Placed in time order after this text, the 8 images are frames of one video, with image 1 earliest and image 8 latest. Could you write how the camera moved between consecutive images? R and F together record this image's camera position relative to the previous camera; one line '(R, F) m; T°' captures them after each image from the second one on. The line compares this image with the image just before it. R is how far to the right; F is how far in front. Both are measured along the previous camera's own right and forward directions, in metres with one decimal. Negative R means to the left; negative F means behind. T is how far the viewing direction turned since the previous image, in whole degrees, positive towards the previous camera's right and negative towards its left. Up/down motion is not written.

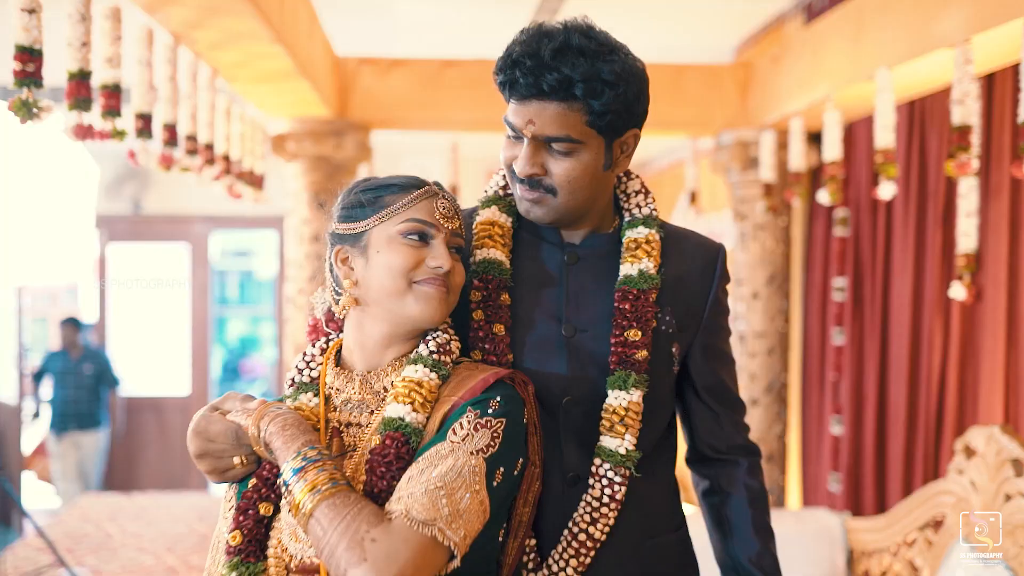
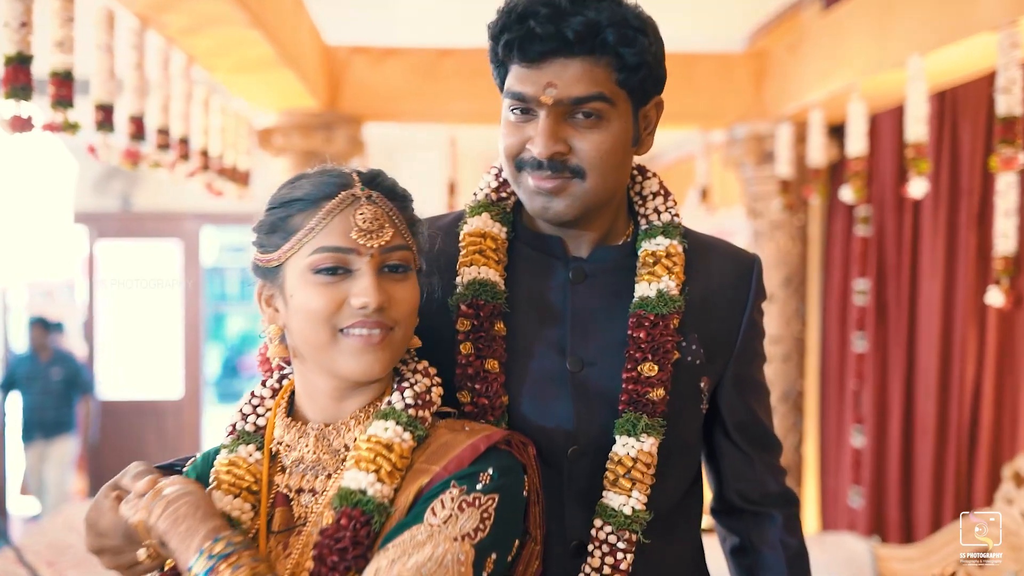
(0.0, +0.2) m; 0°
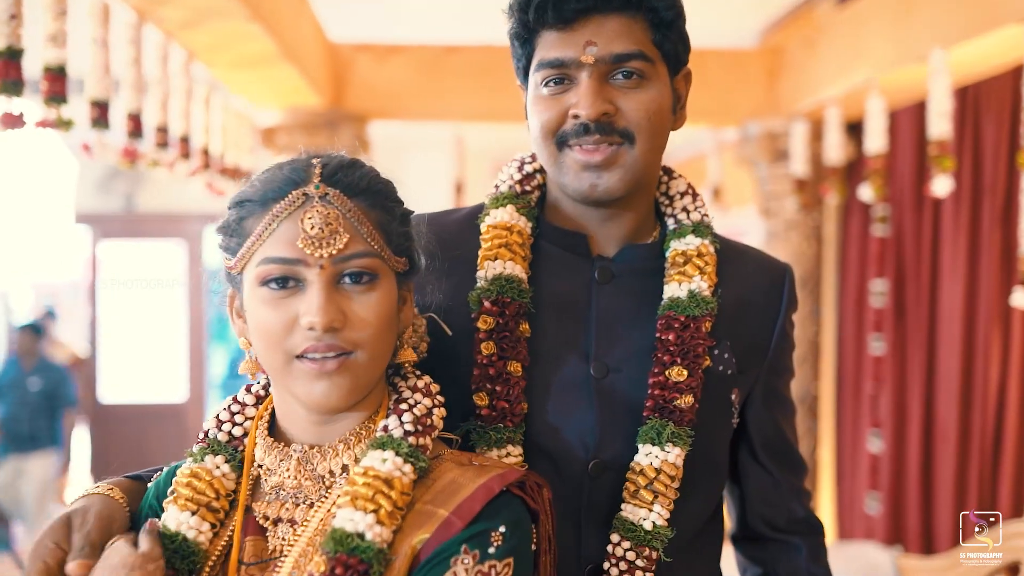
(0.0, +0.1) m; 0°
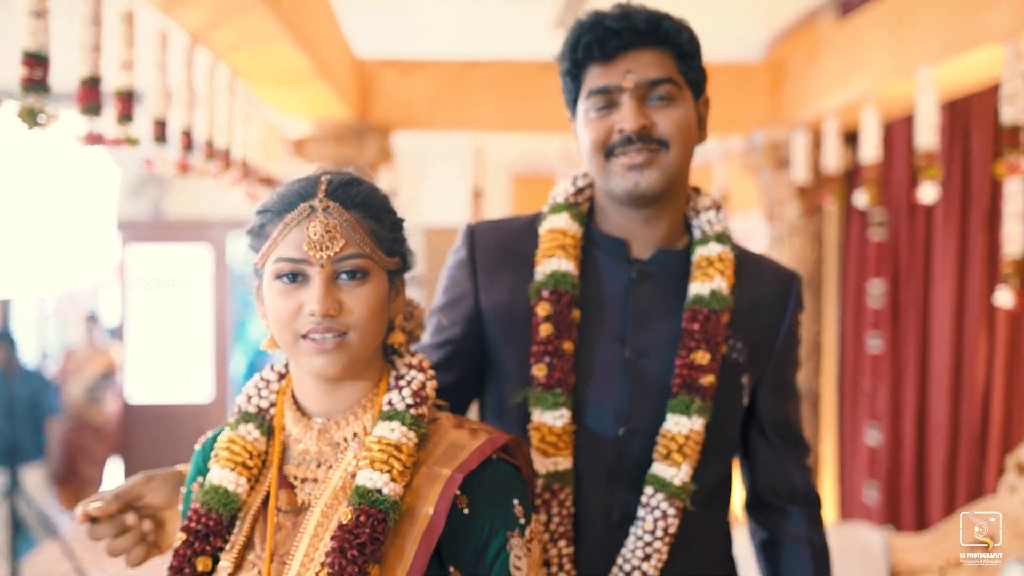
(0.0, -0.2) m; -1°
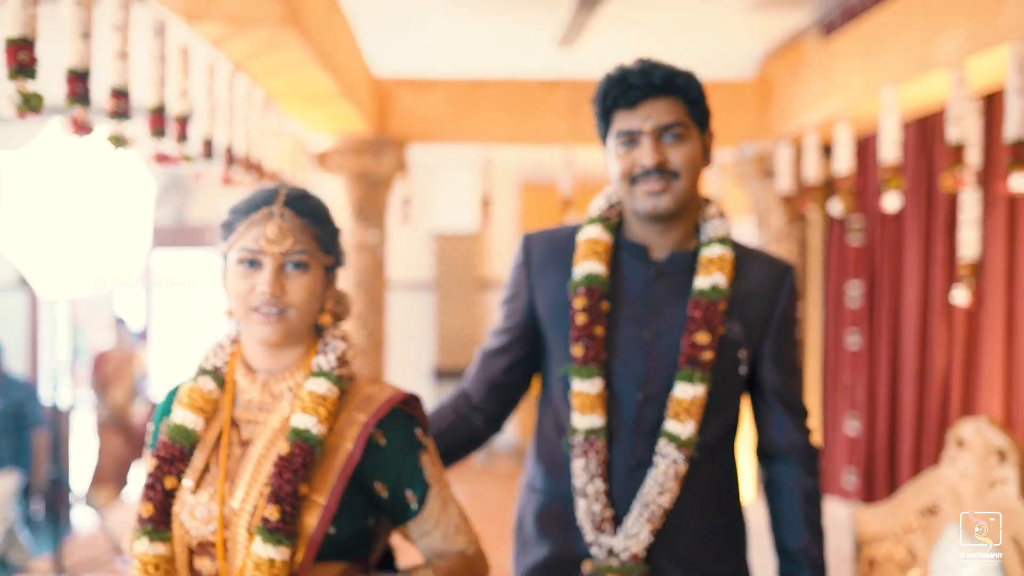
(0.0, -0.3) m; -1°
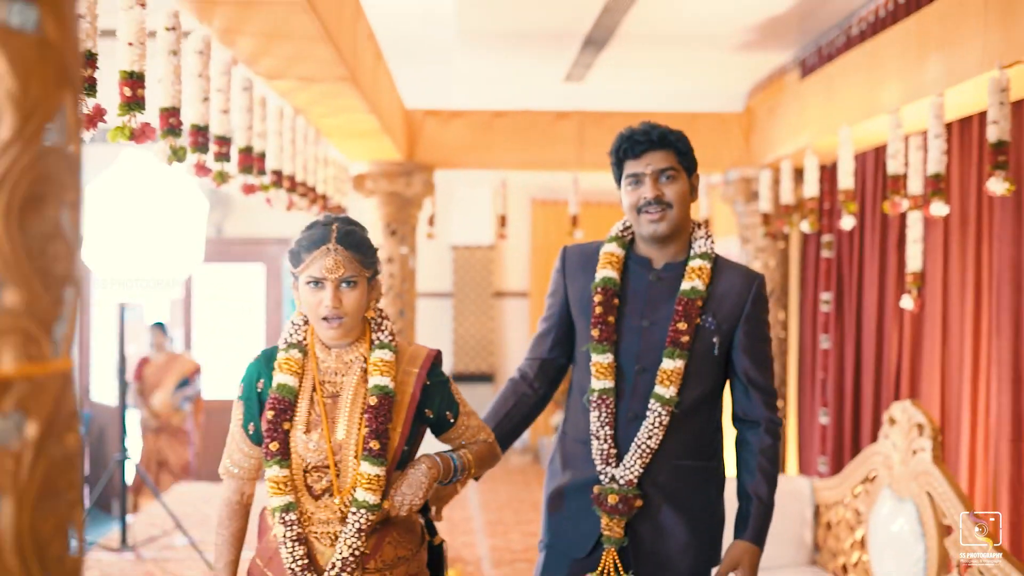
(0.0, -0.6) m; -1°
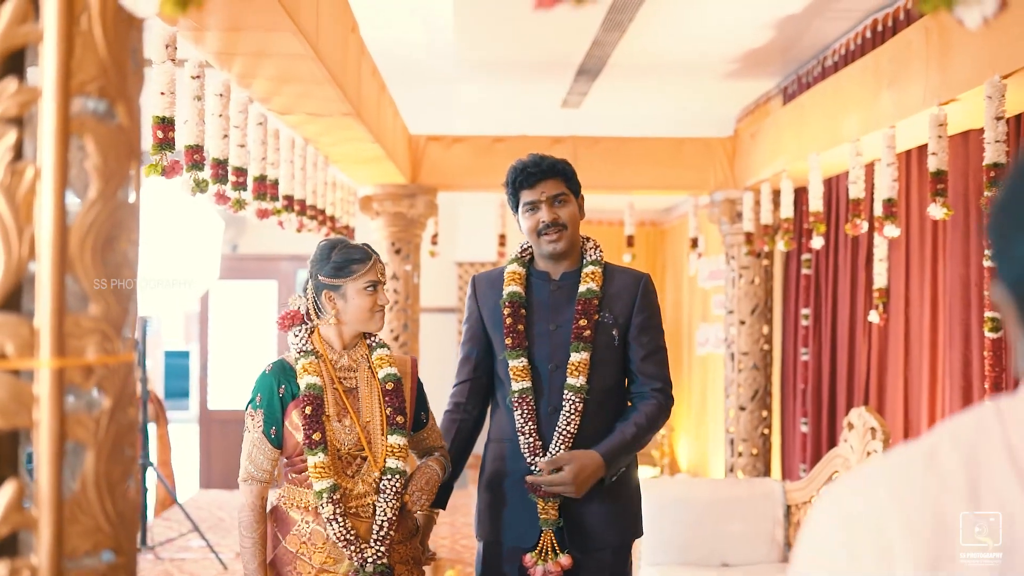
(+0.1, -0.3) m; -1°
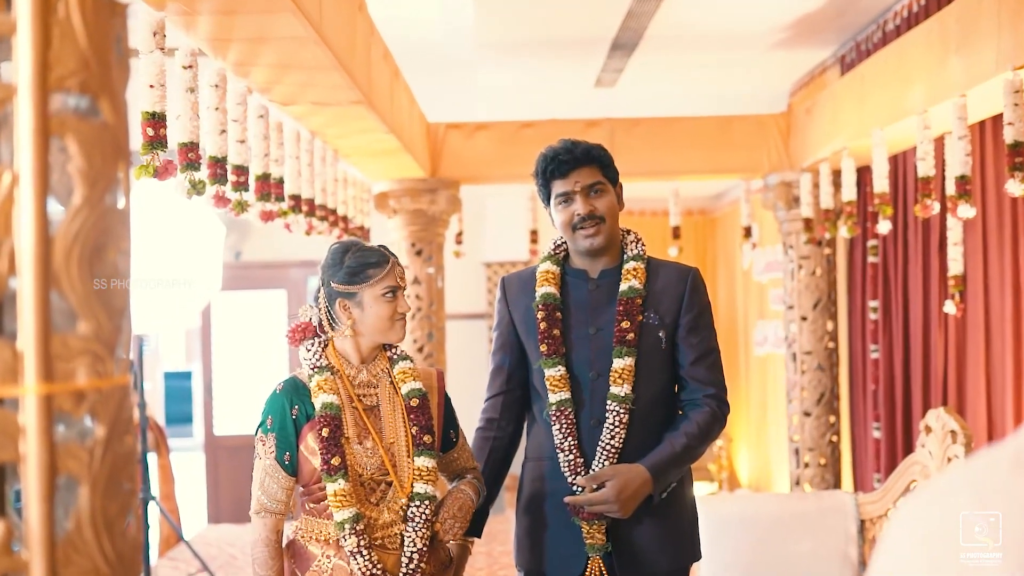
(0.0, +0.5) m; -2°
